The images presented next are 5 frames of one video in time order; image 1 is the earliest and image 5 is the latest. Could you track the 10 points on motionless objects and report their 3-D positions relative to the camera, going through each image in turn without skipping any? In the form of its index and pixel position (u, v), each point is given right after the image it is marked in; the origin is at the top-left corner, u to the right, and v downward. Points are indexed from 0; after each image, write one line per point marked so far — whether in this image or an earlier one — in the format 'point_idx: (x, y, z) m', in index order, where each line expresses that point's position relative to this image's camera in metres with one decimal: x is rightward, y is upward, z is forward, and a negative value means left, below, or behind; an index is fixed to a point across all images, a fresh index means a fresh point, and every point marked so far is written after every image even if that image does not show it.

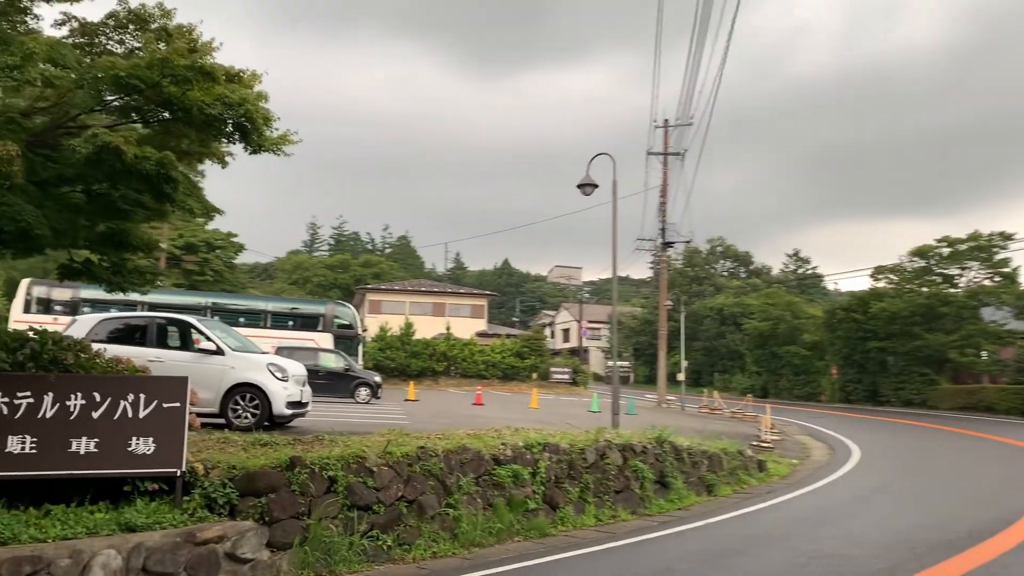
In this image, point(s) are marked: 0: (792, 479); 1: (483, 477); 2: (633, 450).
0: (+4.2, -2.9, +13.4) m
1: (-0.3, -1.8, +8.2) m
2: (+1.4, -1.9, +10.2) m
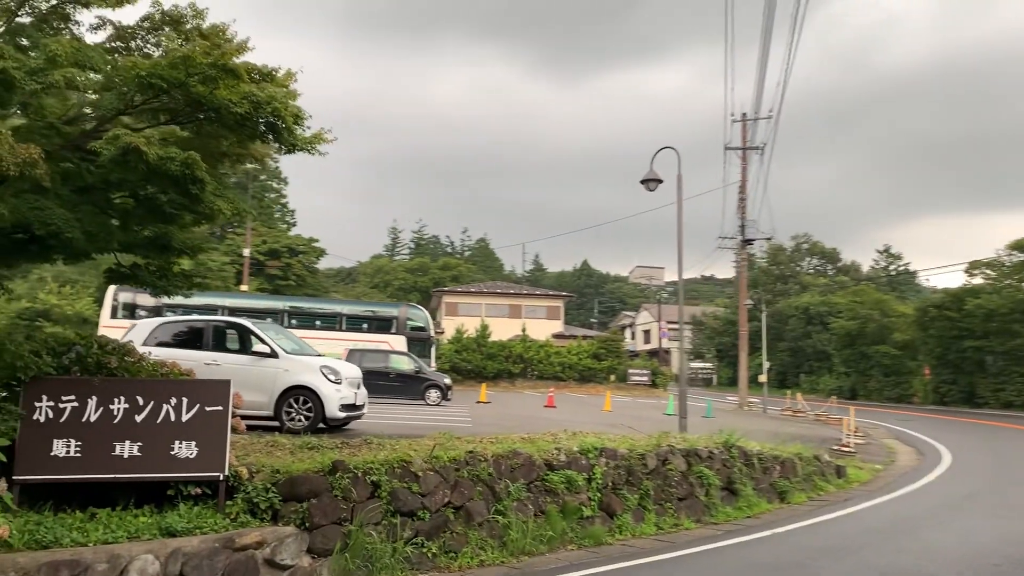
0: (+5.2, -2.8, +12.7) m
1: (+0.2, -1.8, +7.9) m
2: (+2.1, -1.9, +9.8) m
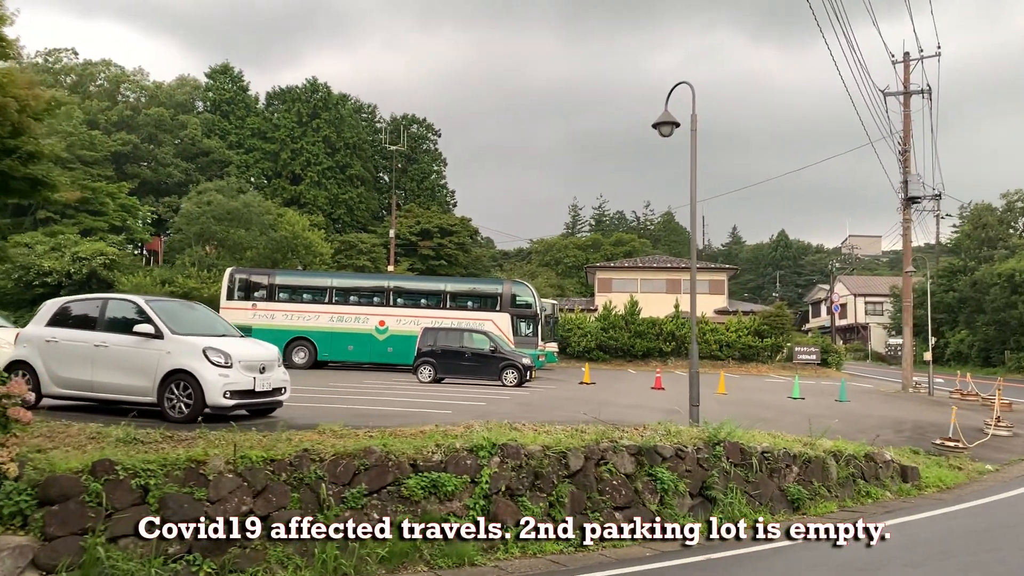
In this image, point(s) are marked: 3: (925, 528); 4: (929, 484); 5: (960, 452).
0: (+5.0, -2.3, +10.0) m
1: (-0.9, -1.5, +6.5) m
2: (+1.3, -1.5, +7.9) m
3: (+3.7, -2.2, +8.0) m
4: (+4.8, -2.3, +10.2) m
5: (+6.2, -2.3, +12.2) m
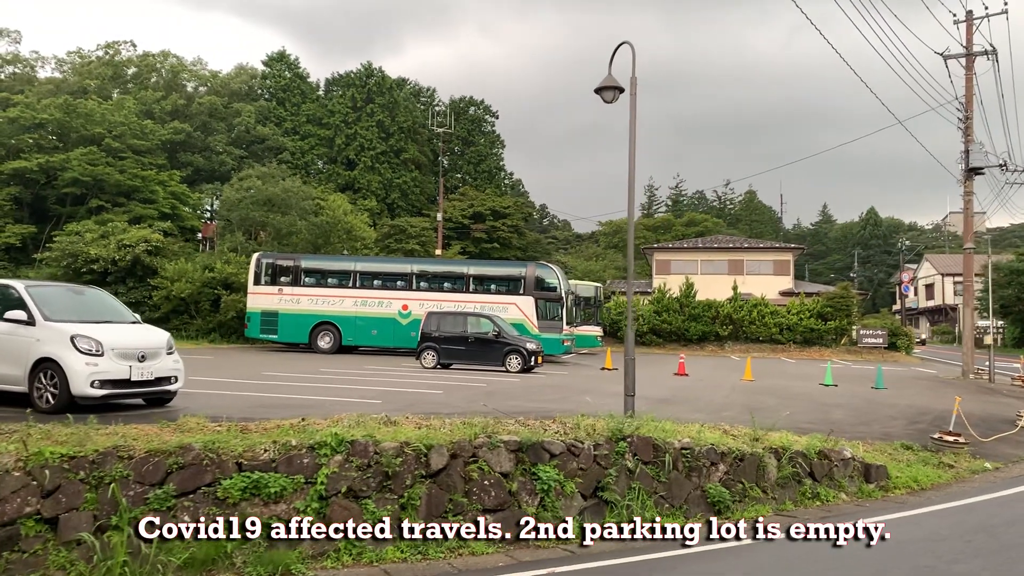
0: (+4.2, -2.1, +8.9) m
1: (-2.1, -1.4, +6.0) m
2: (+0.3, -1.3, +7.1) m
3: (+2.7, -2.0, +7.0) m
4: (+4.0, -2.0, +9.1) m
5: (+5.6, -2.0, +11.0) m
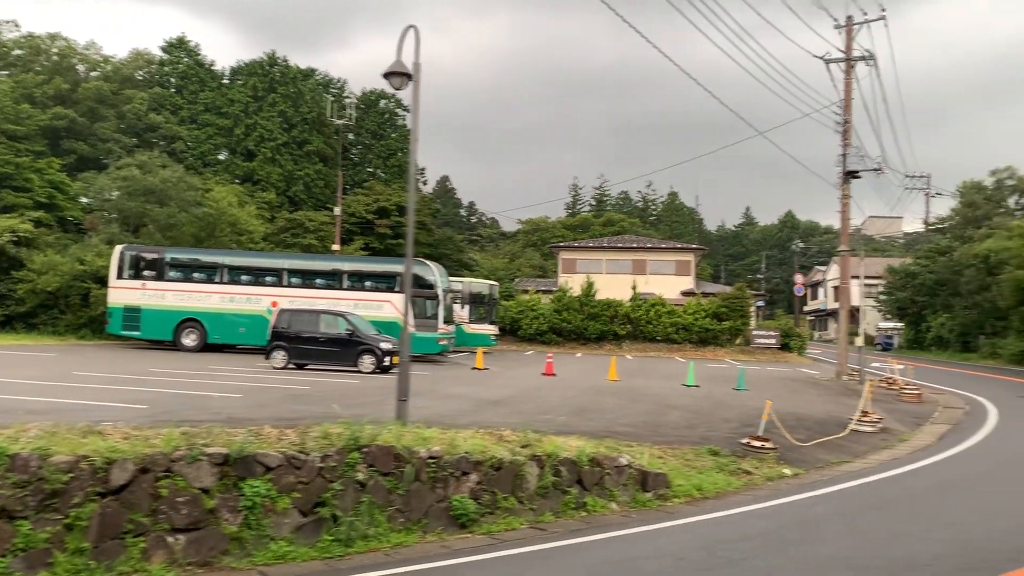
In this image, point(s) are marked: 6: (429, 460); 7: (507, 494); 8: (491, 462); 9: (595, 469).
0: (+1.9, -2.1, +8.6) m
1: (-4.2, -1.3, +5.2) m
2: (-1.9, -1.3, +6.5) m
3: (+0.5, -2.0, +6.6) m
4: (+1.7, -2.0, +8.8) m
5: (+3.1, -2.0, +10.8) m
6: (-0.7, -1.4, +7.3) m
7: (0.0, -1.8, +7.7) m
8: (-0.2, -1.5, +7.6) m
9: (+0.8, -1.7, +8.3) m
